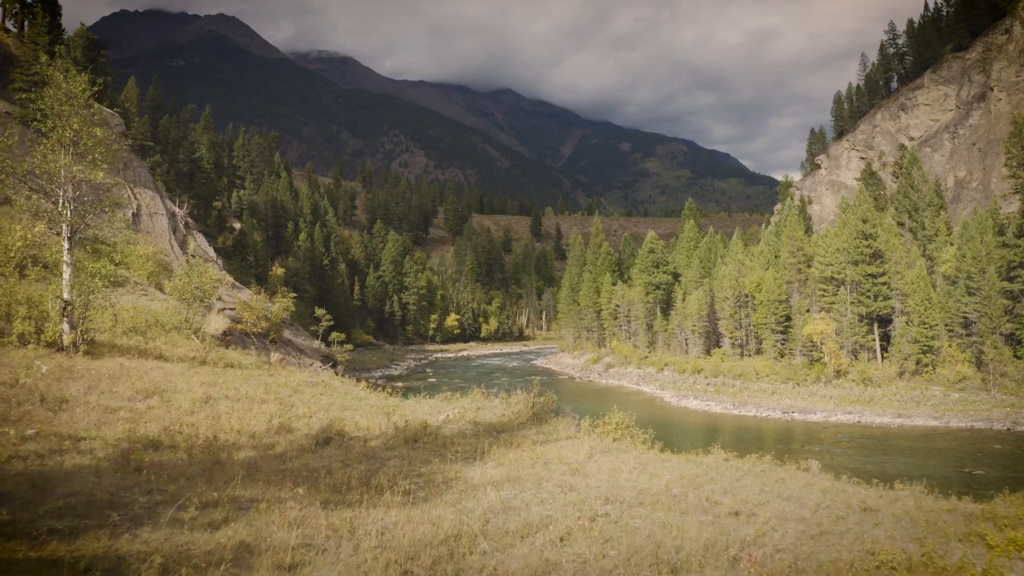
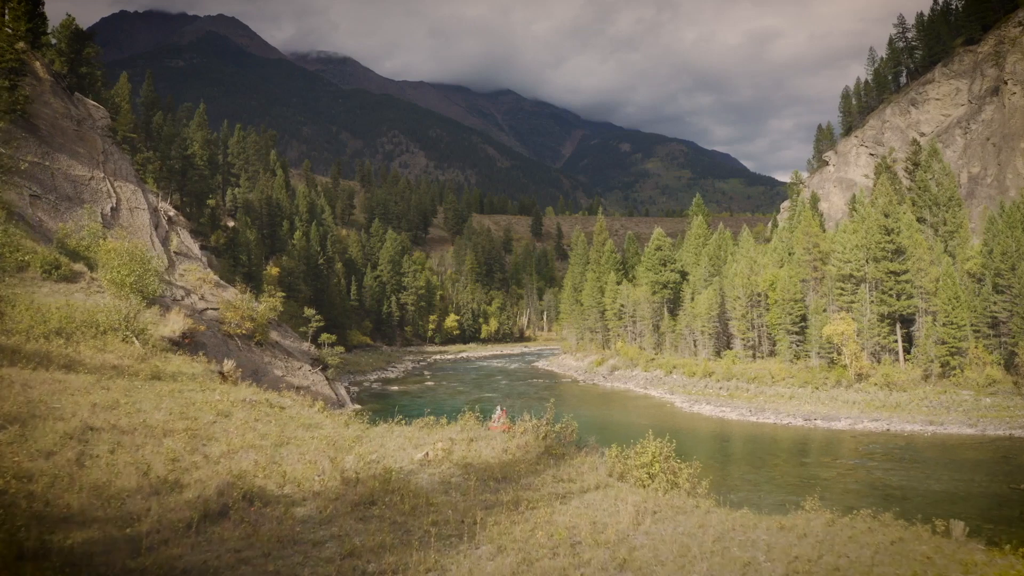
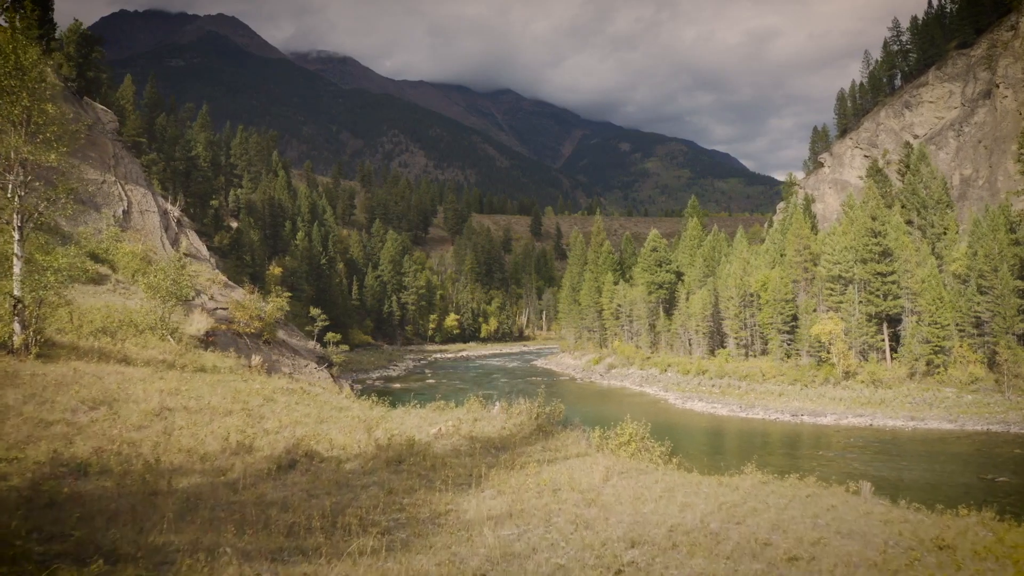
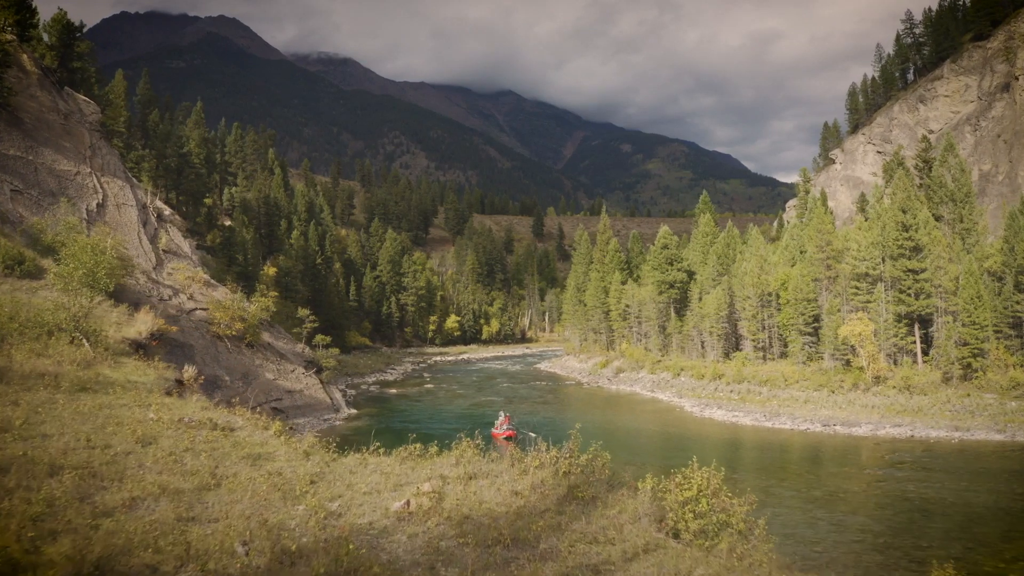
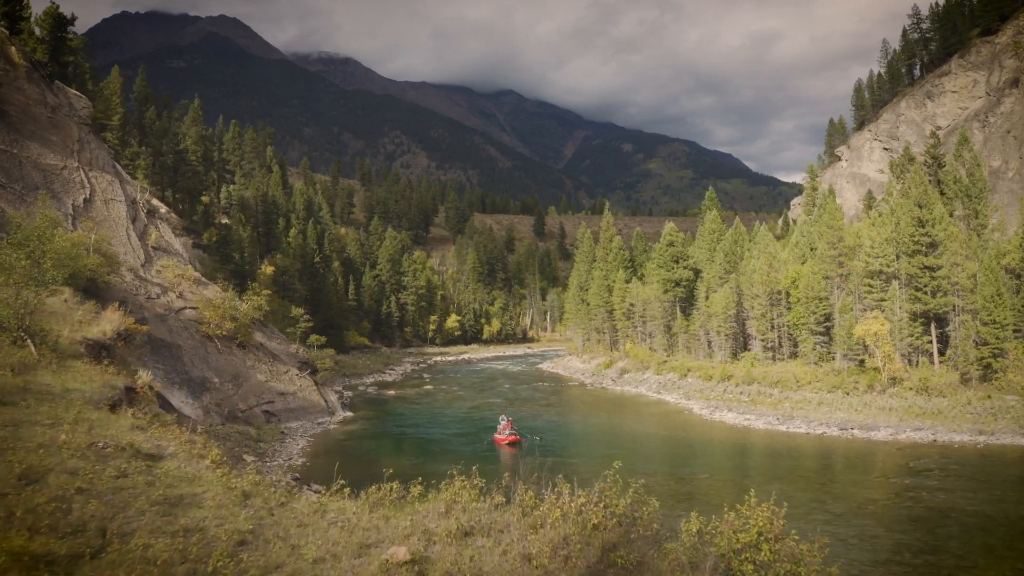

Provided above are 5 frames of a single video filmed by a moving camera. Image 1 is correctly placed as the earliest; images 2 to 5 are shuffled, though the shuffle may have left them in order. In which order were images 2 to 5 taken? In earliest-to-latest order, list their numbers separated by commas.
3, 2, 4, 5
